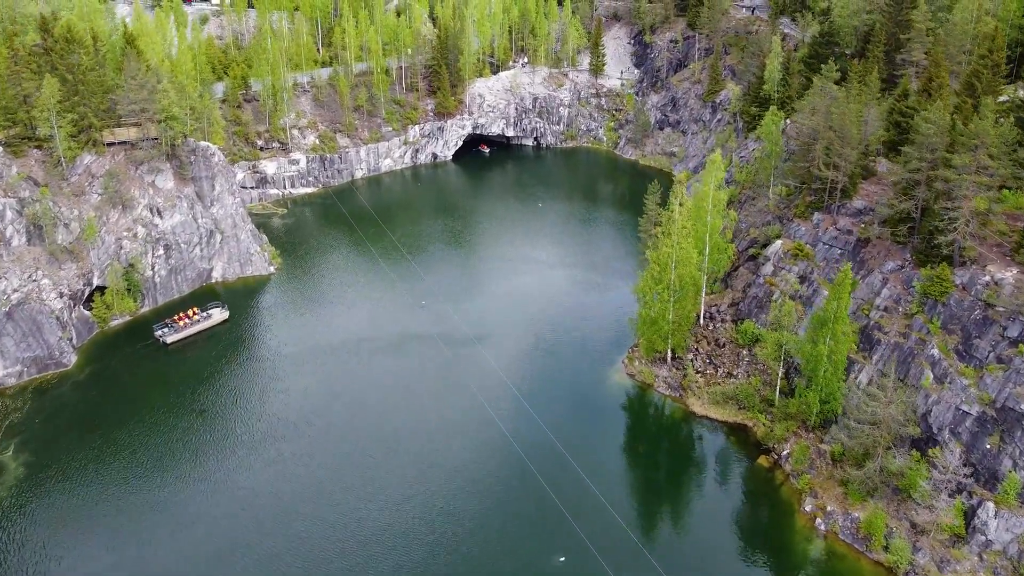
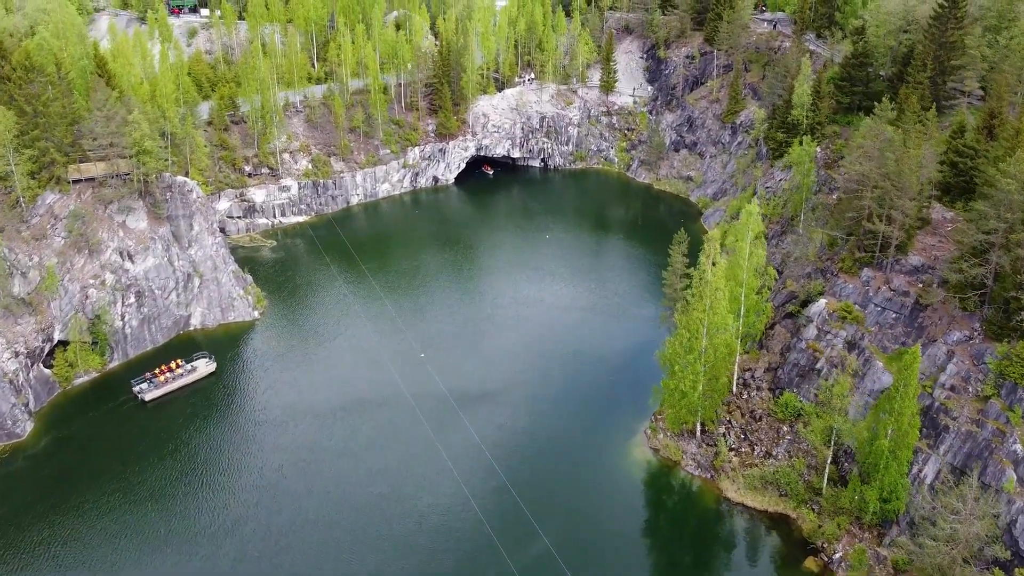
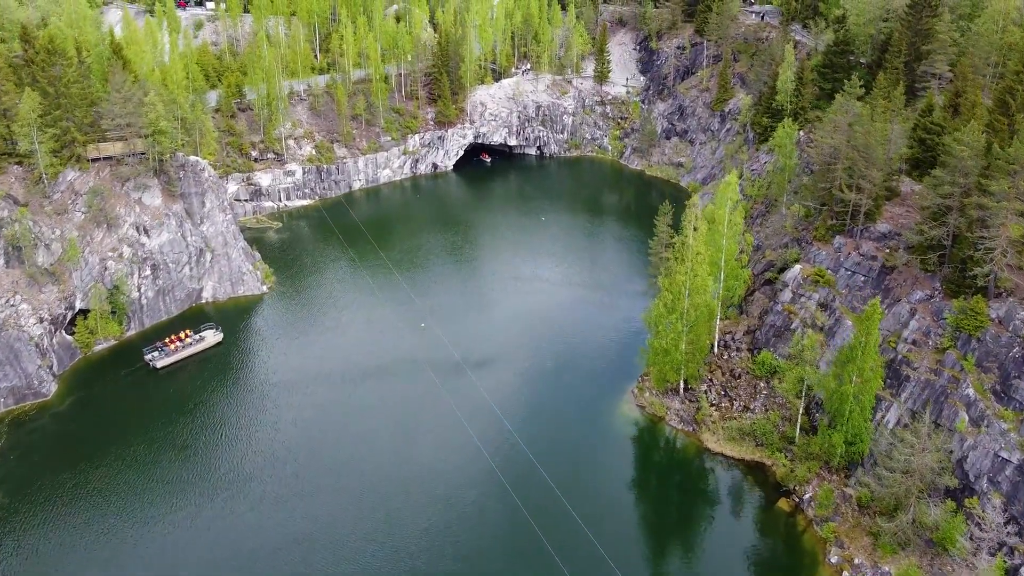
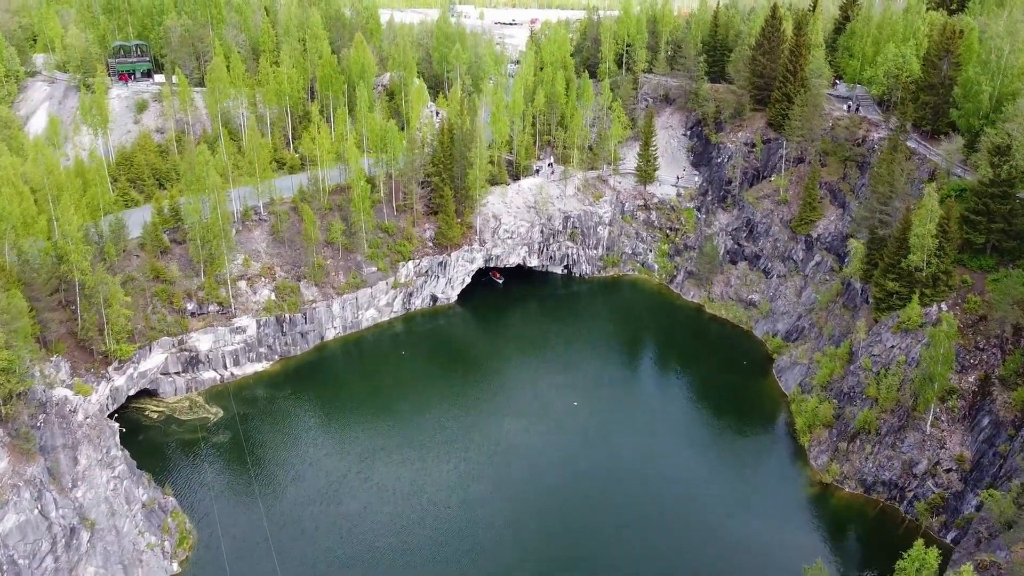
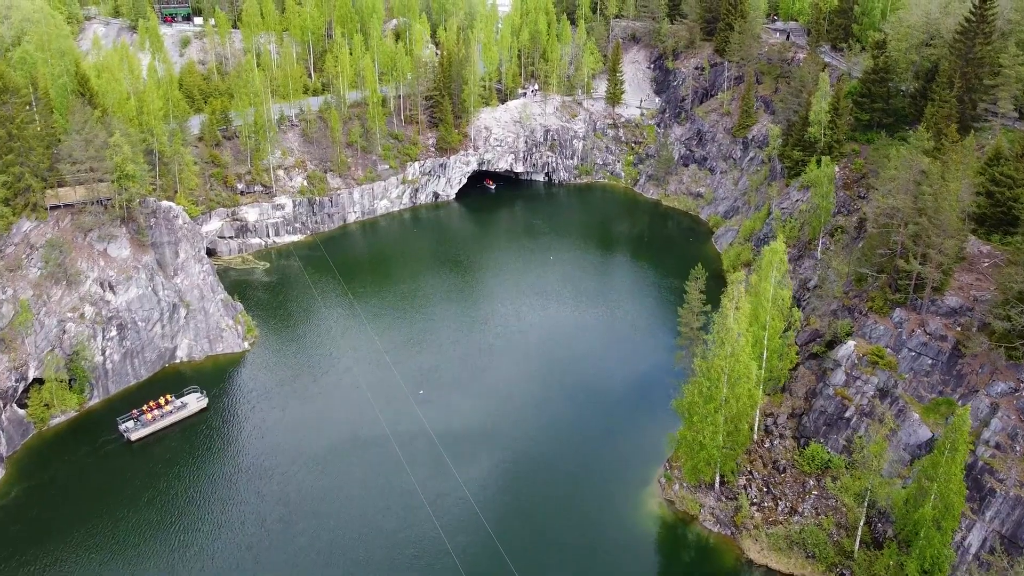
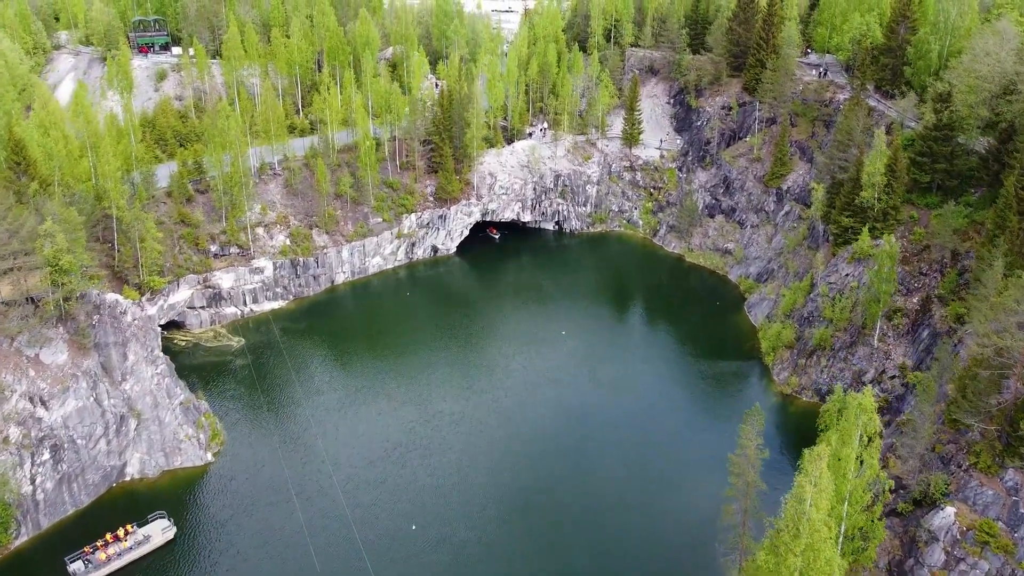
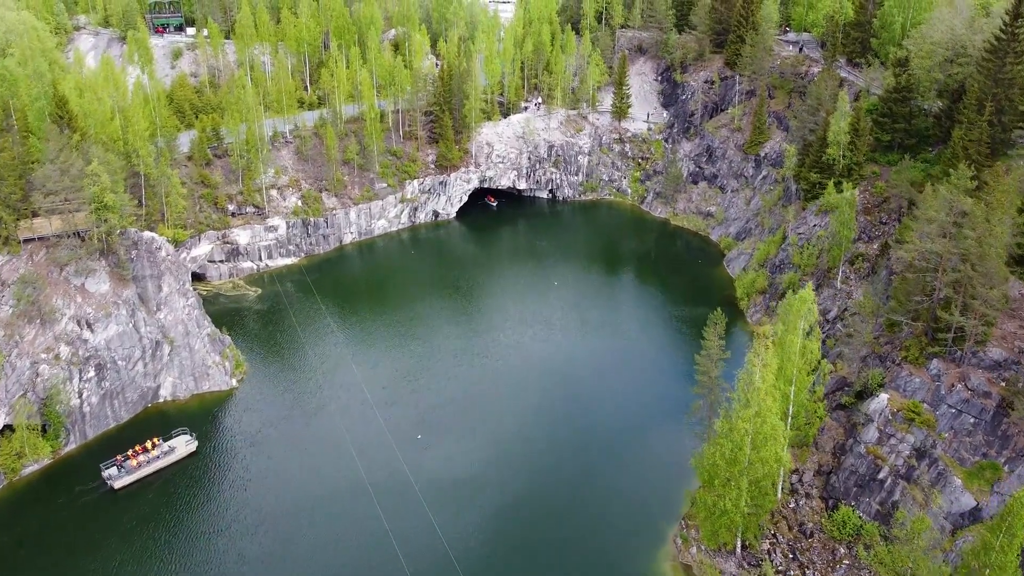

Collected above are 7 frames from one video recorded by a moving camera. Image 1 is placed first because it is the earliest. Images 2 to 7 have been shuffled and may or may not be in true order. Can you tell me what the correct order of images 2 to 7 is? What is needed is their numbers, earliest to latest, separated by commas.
3, 2, 5, 7, 6, 4
